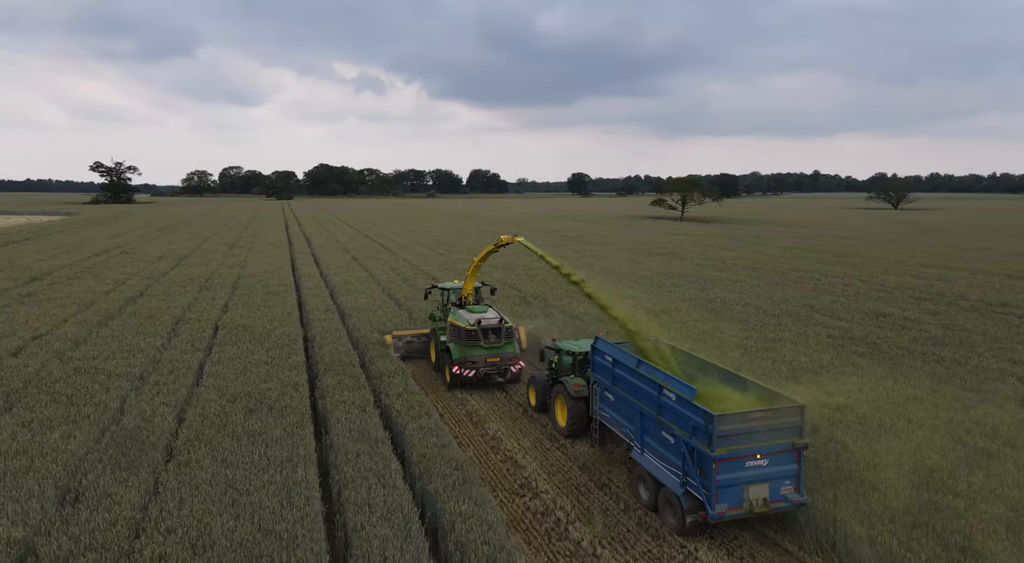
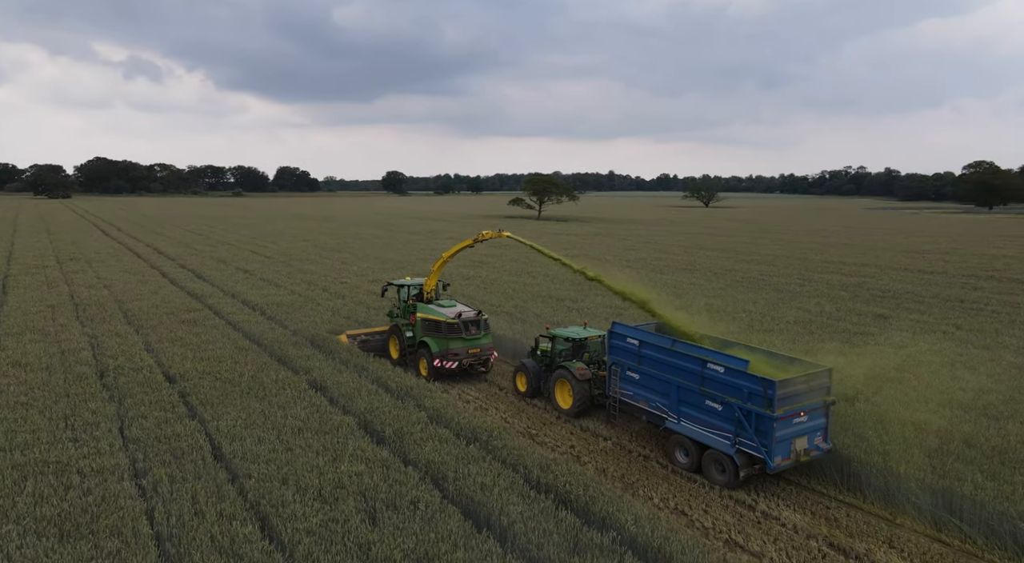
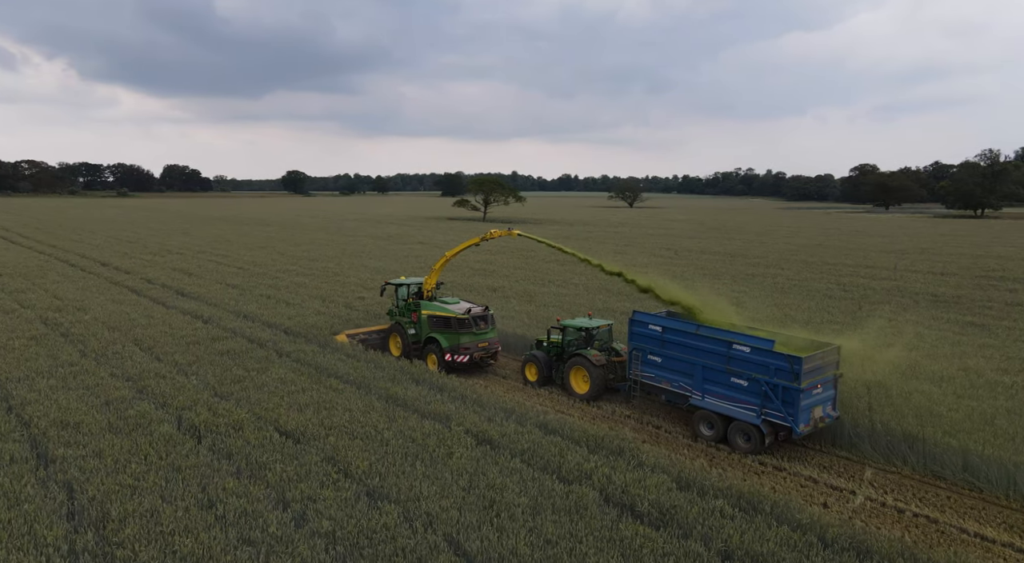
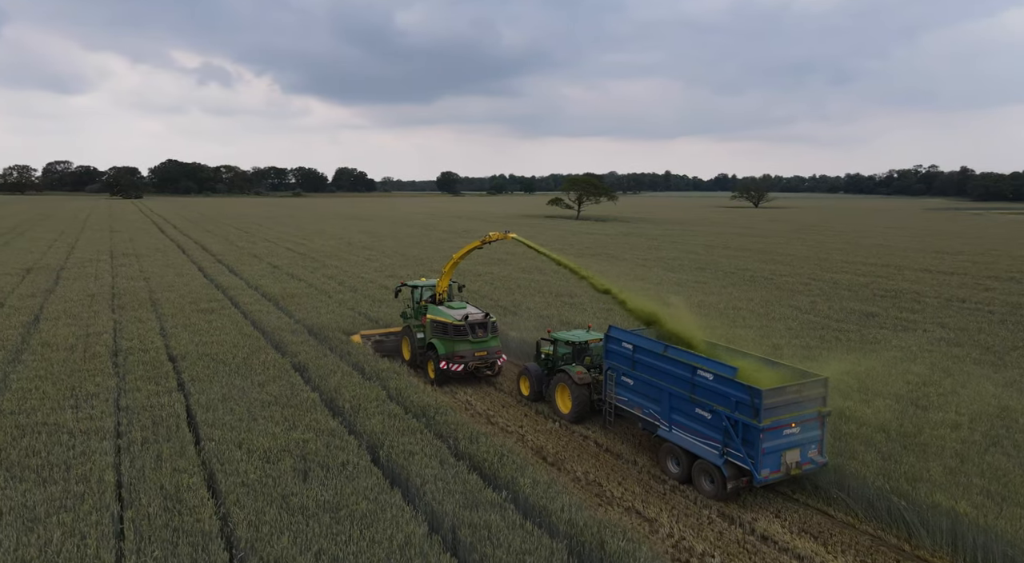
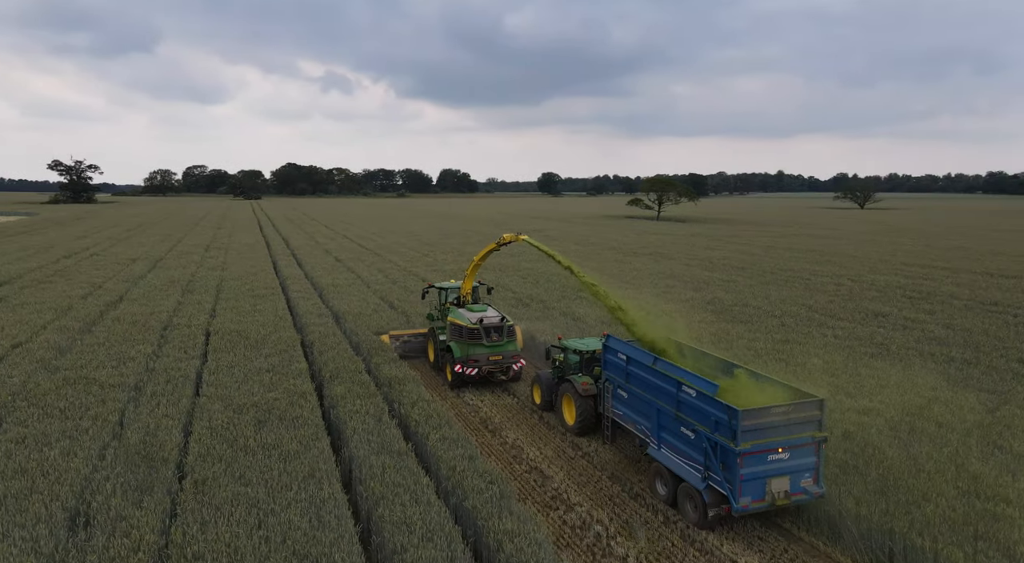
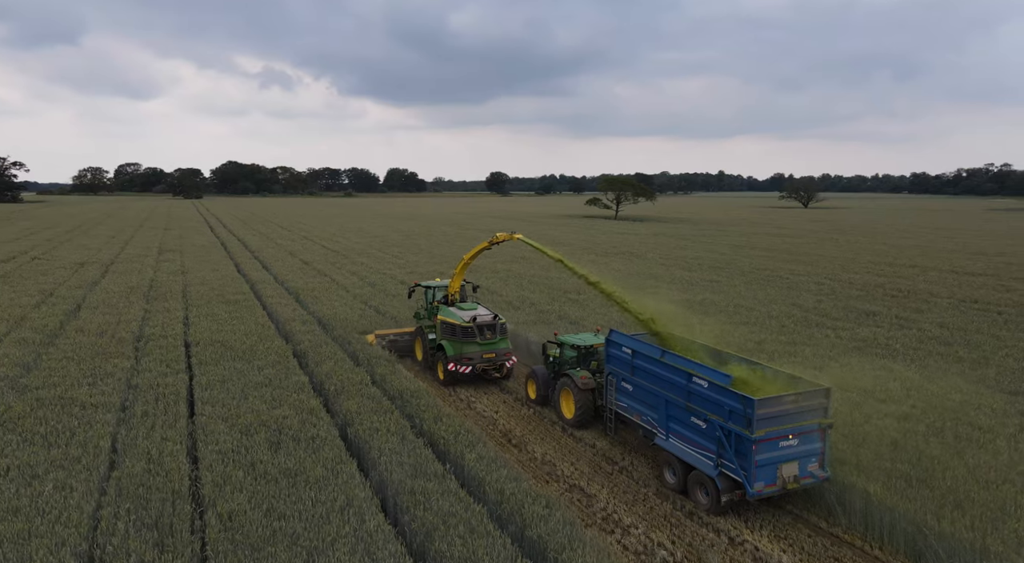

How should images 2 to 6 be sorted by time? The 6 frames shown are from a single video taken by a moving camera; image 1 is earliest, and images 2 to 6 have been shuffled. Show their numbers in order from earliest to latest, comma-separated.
5, 6, 4, 2, 3
